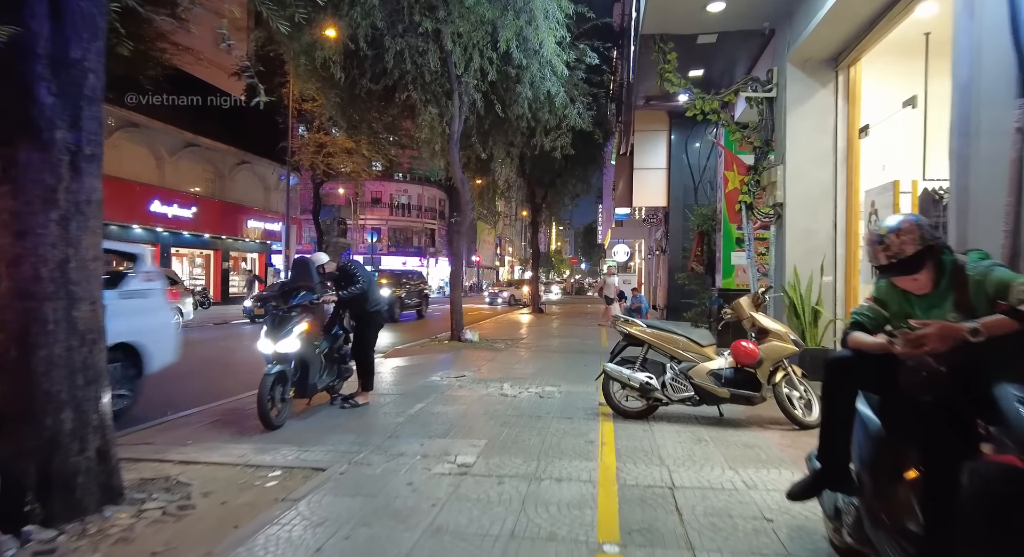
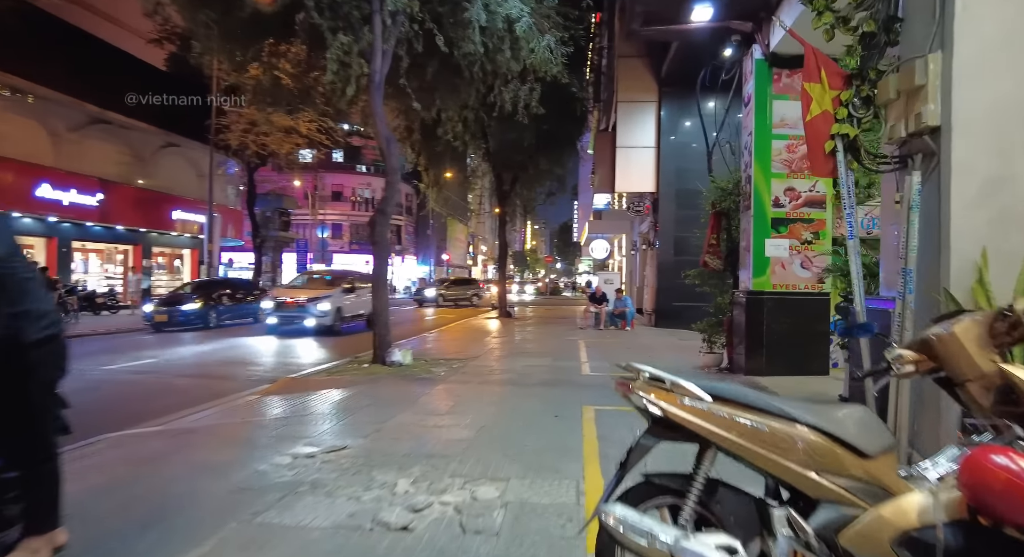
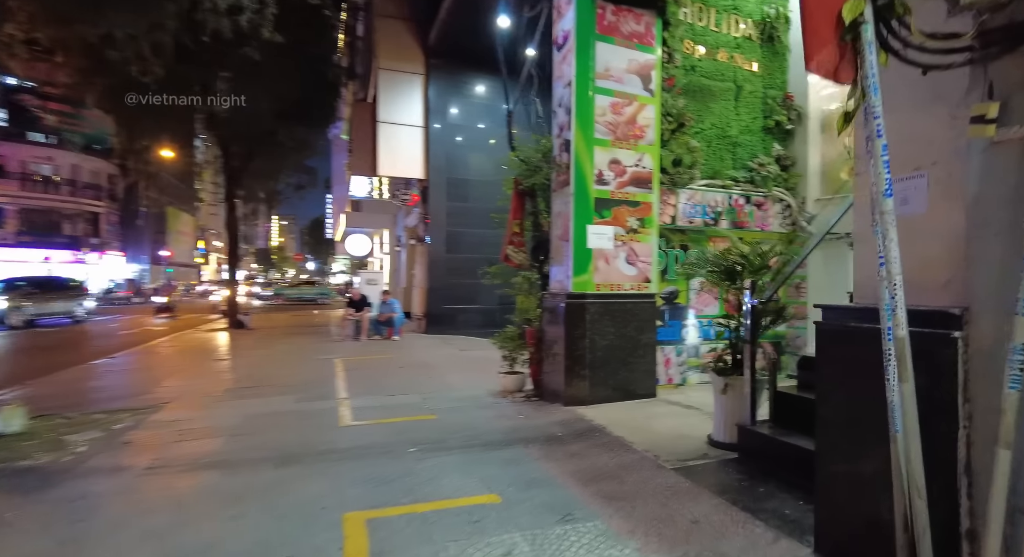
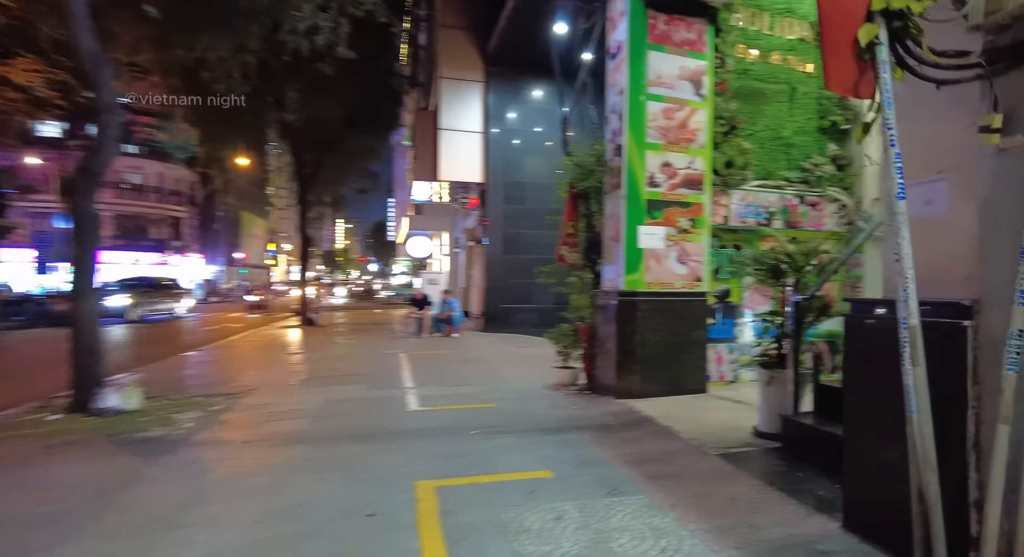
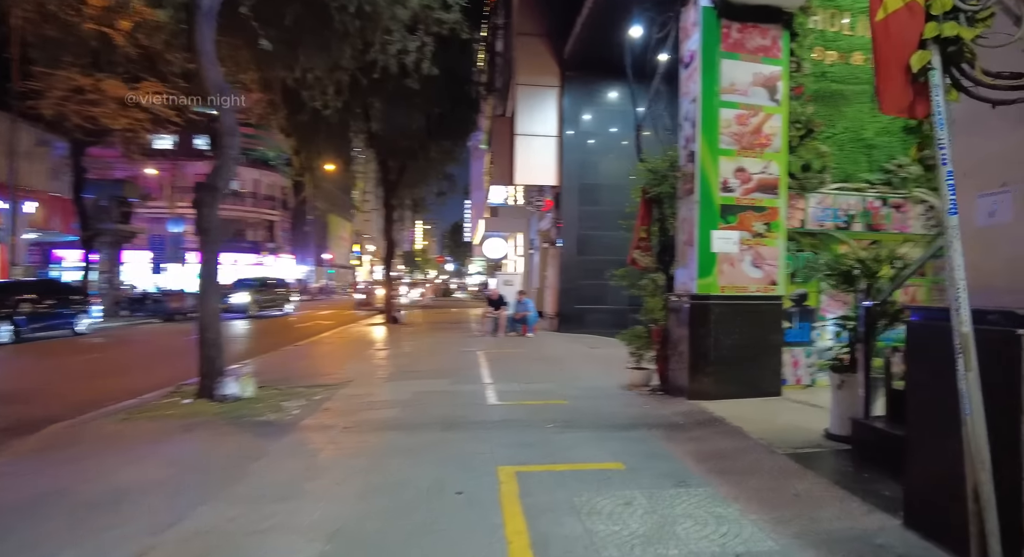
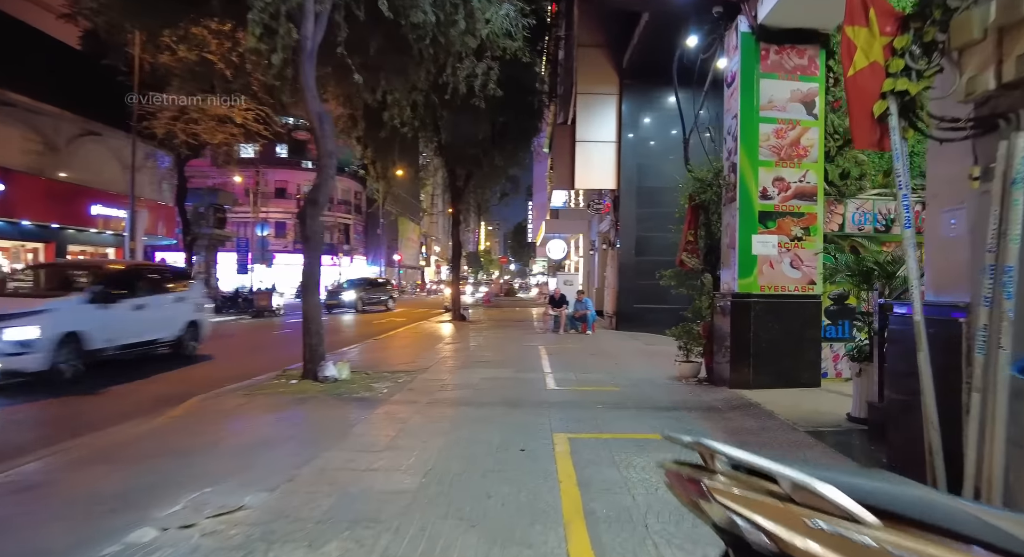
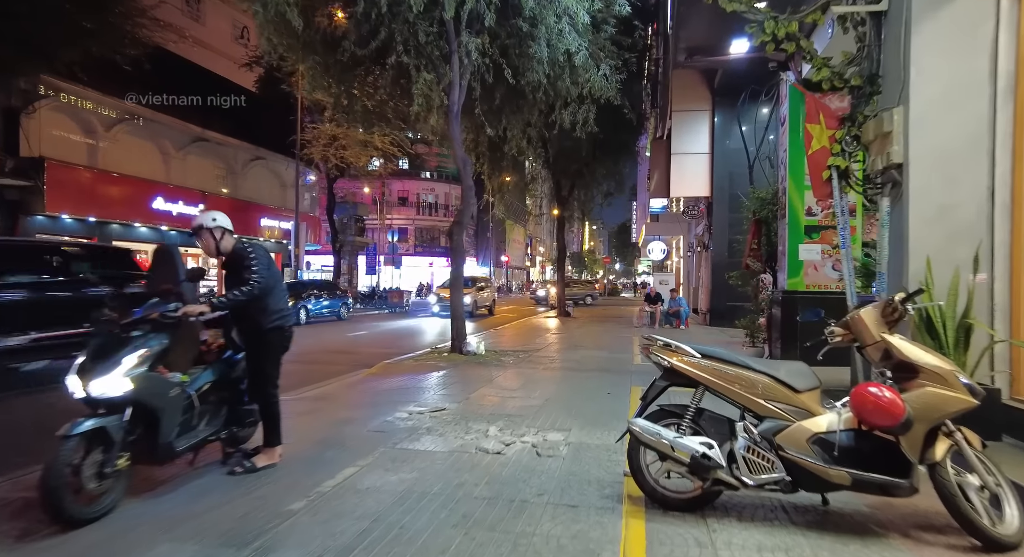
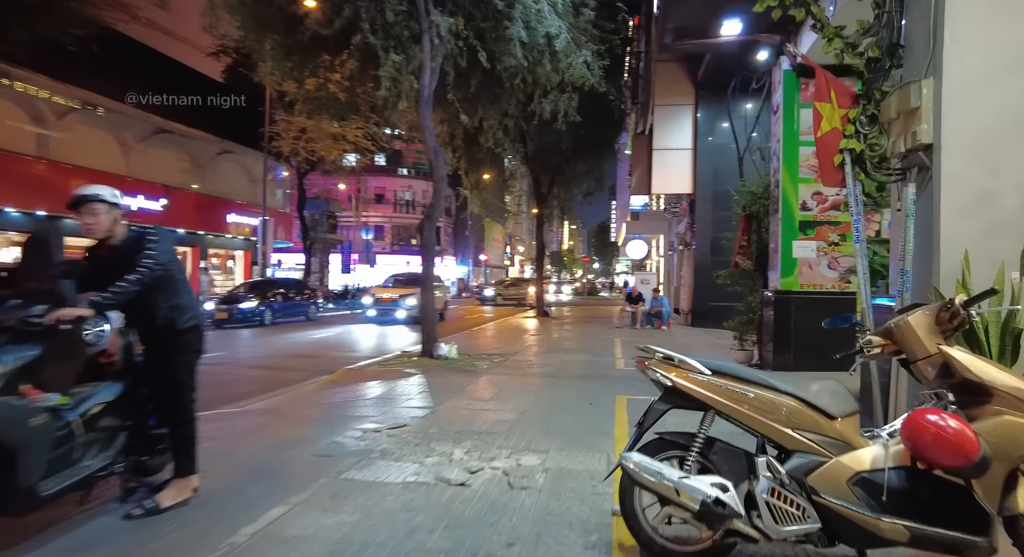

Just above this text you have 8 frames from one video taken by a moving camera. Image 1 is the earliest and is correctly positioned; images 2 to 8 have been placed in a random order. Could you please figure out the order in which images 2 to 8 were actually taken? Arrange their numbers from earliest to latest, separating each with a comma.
7, 8, 2, 6, 5, 4, 3
